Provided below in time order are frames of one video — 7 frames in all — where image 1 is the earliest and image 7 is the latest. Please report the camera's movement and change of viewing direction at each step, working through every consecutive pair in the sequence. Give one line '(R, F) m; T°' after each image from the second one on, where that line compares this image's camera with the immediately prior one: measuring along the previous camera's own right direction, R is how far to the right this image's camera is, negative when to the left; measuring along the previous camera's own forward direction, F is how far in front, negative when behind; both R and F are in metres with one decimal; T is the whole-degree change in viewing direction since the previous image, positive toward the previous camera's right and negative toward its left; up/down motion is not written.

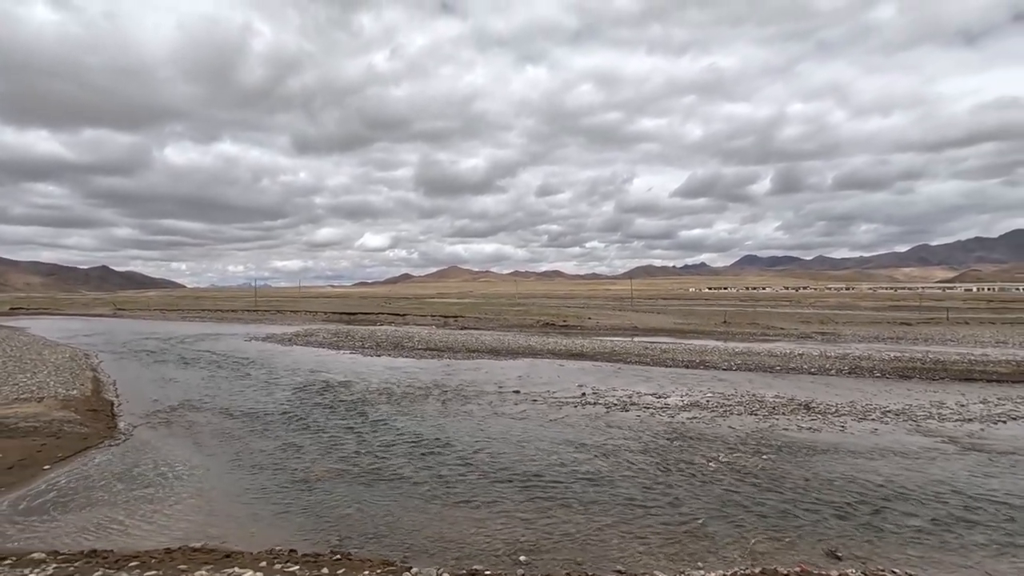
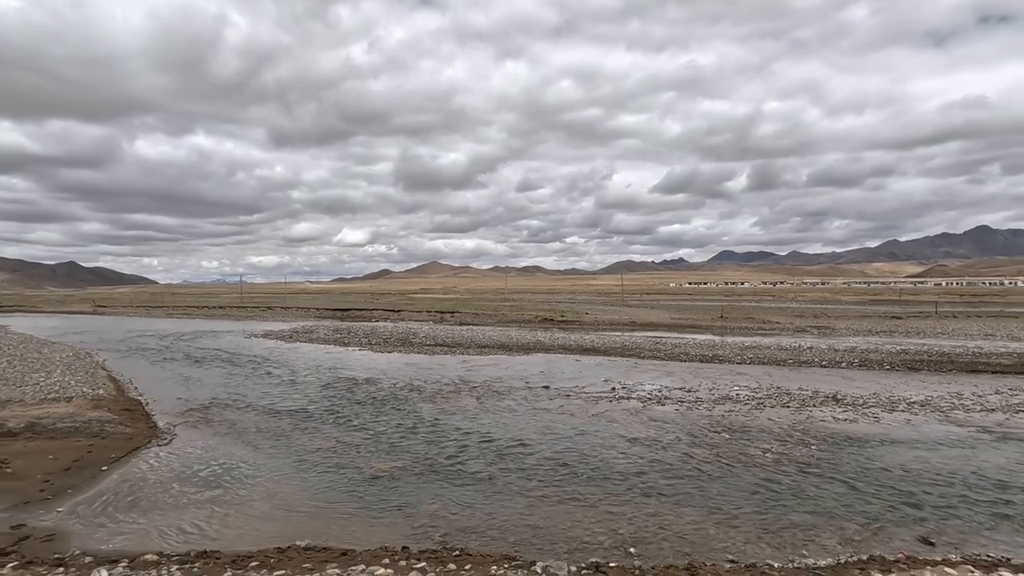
(-2.2, 0.0) m; +2°
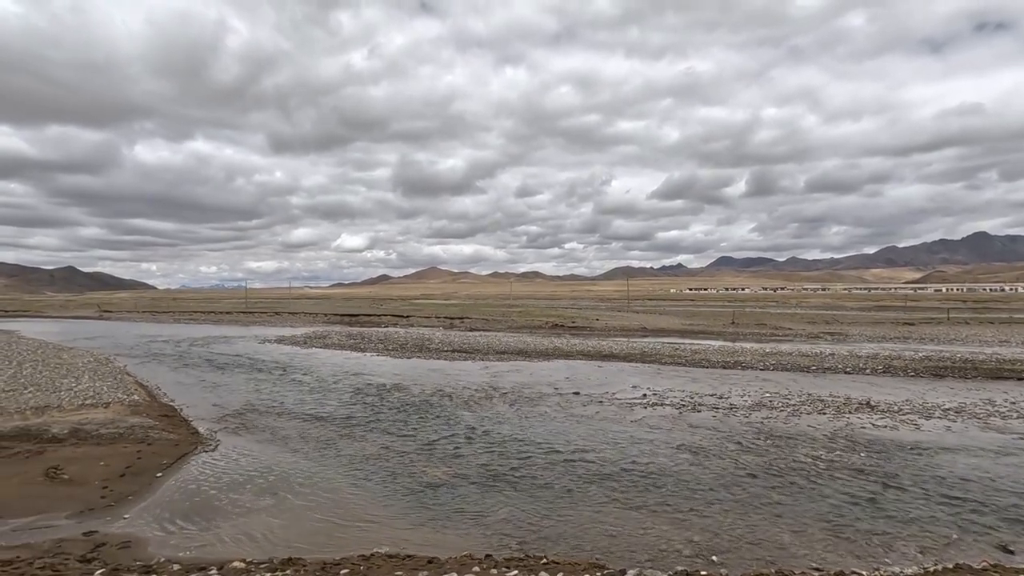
(-1.4, 0.0) m; 0°
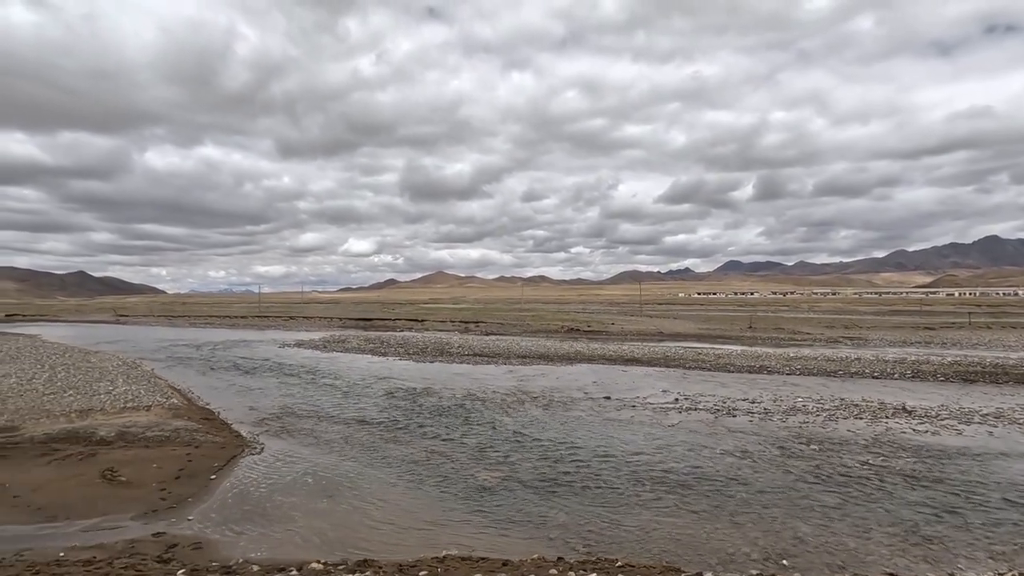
(-1.1, -0.1) m; -1°
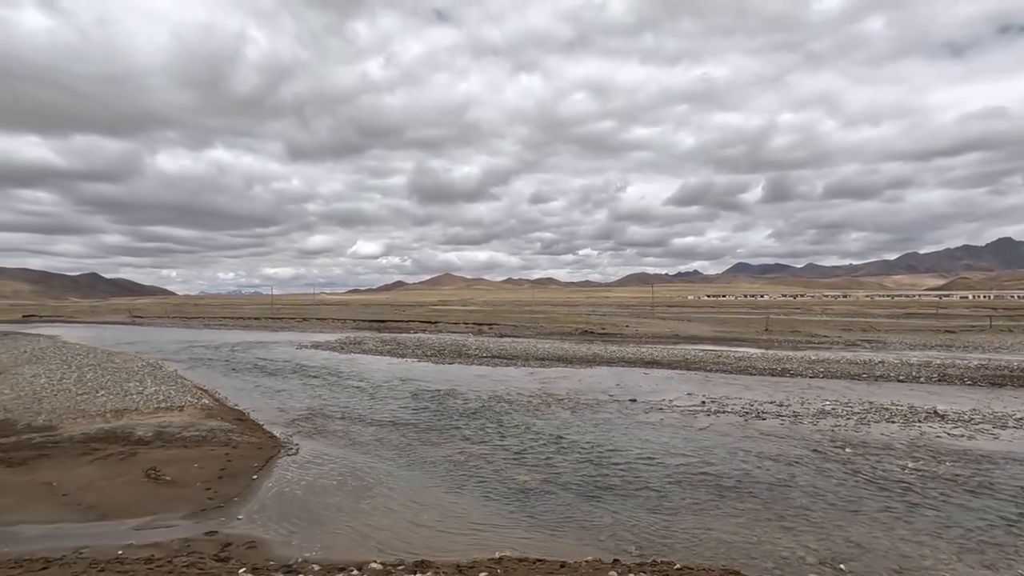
(-0.8, 0.0) m; -1°
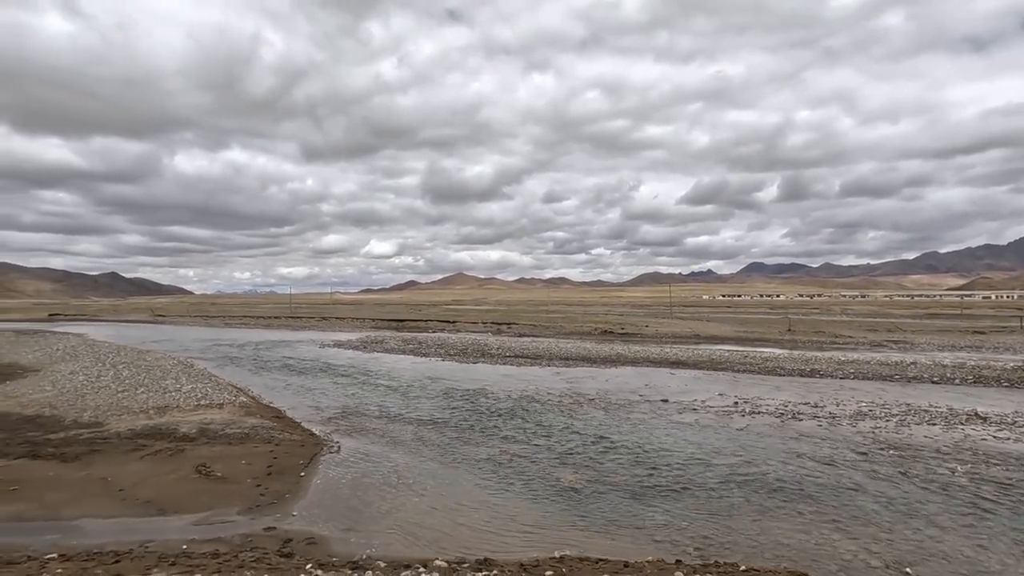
(-0.8, 0.0) m; -1°
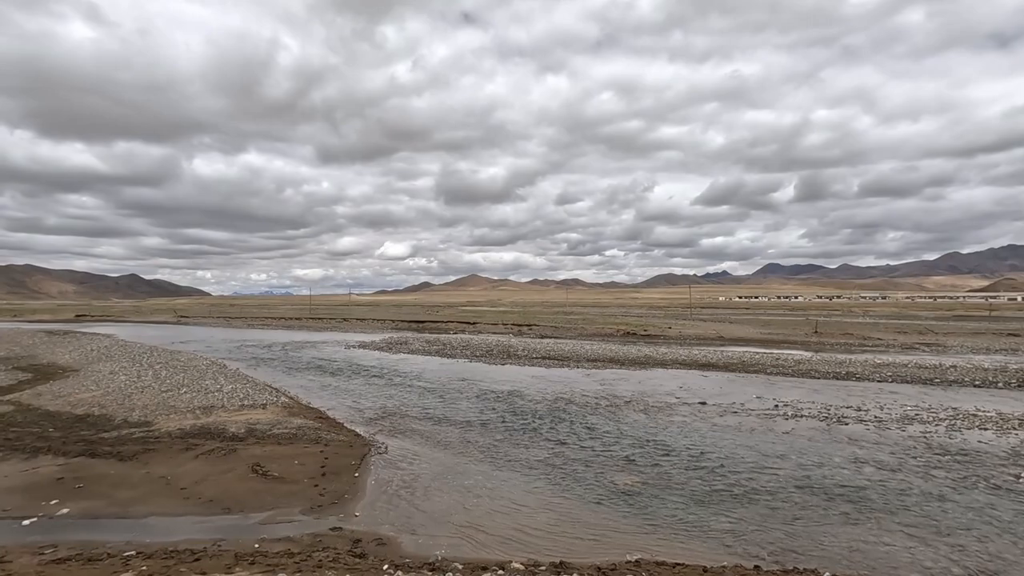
(-1.0, 0.0) m; -1°
